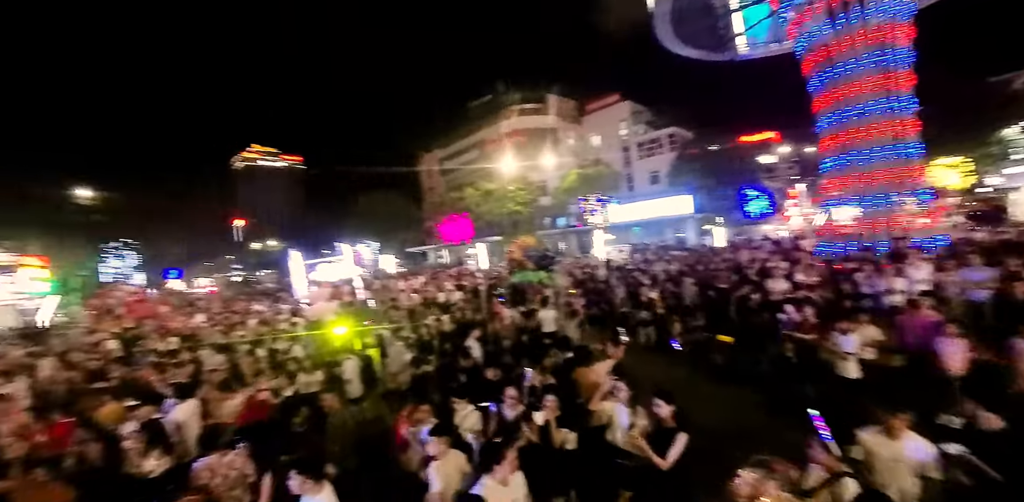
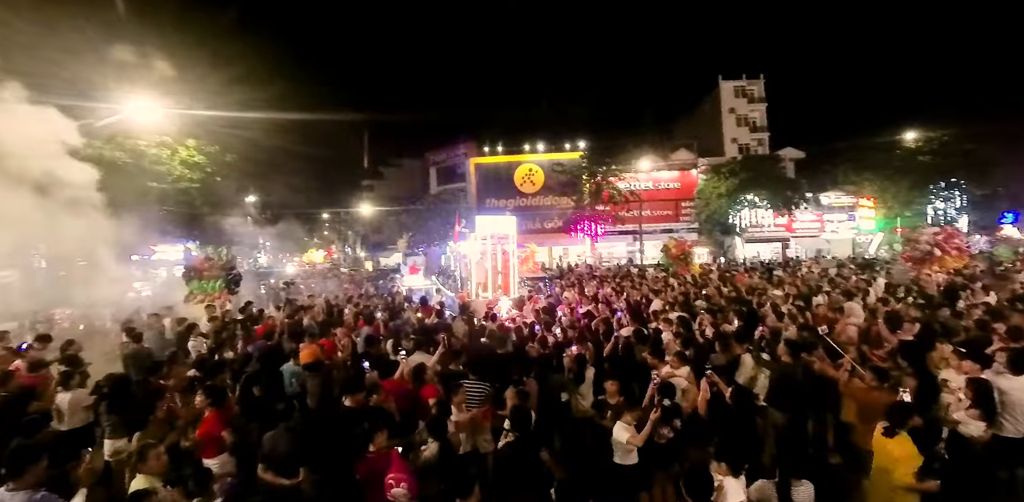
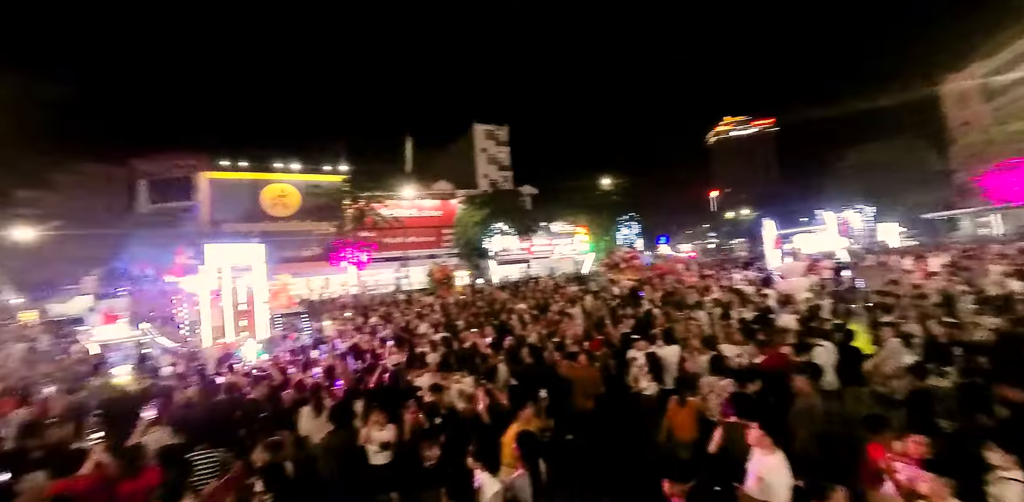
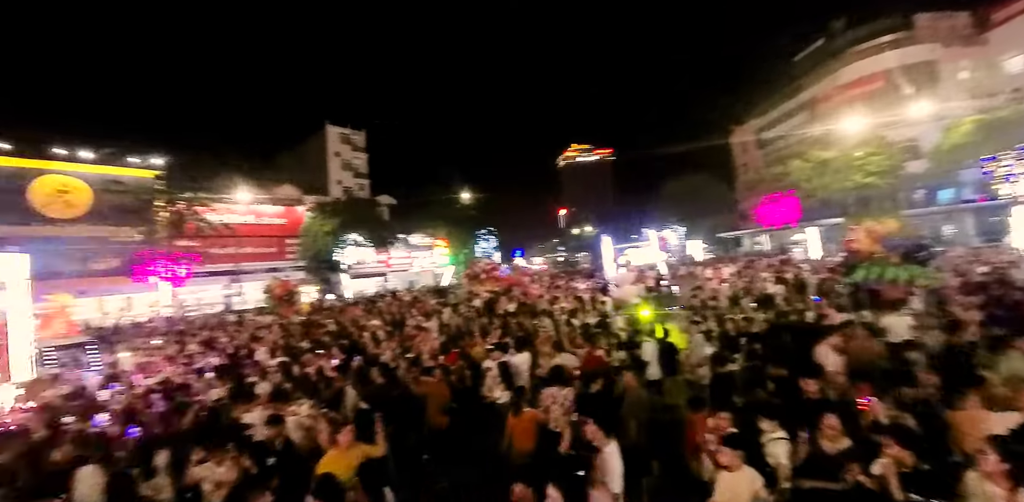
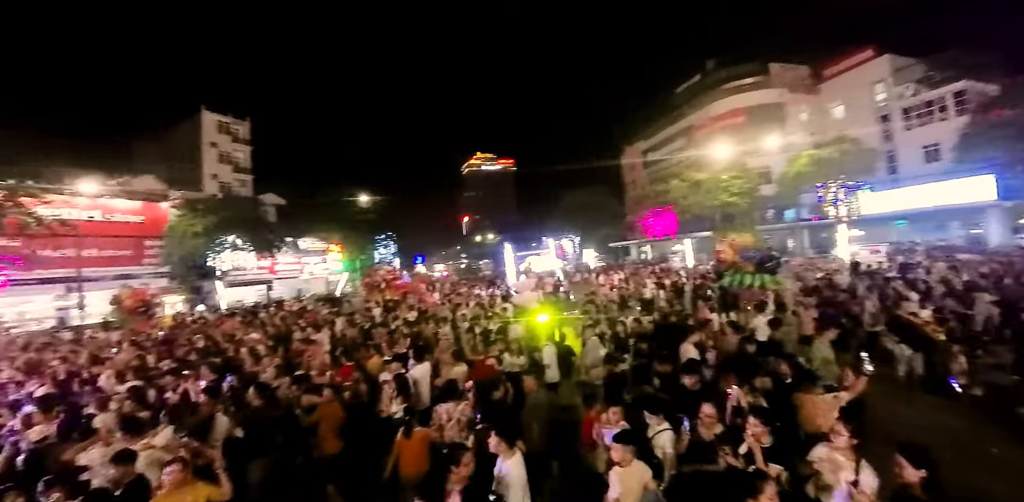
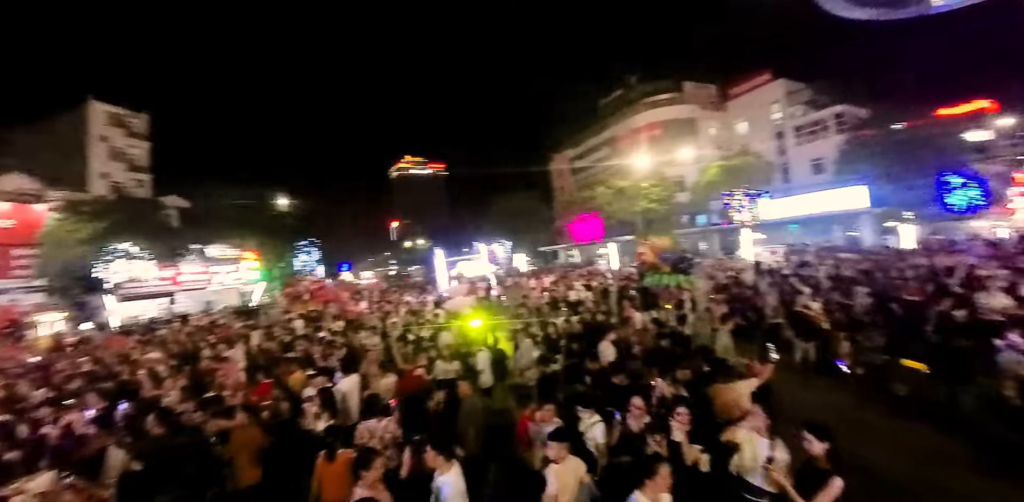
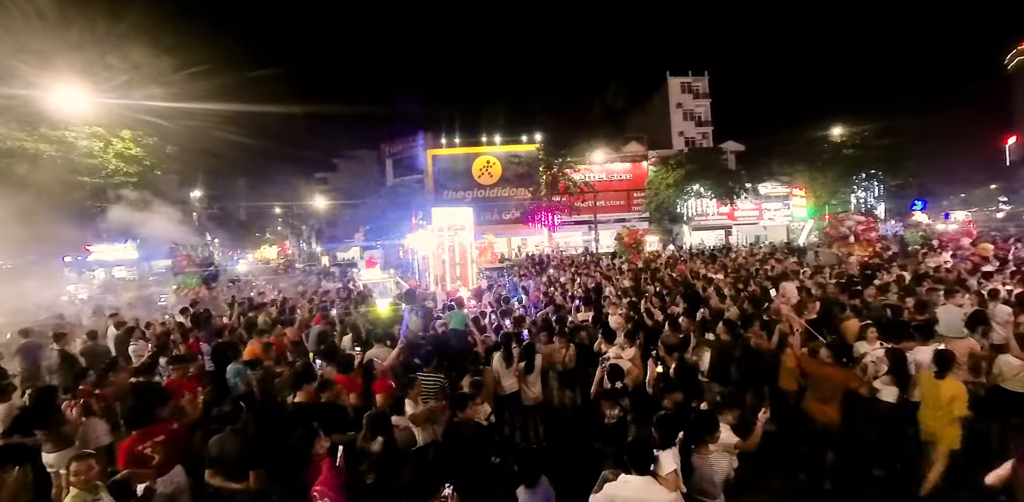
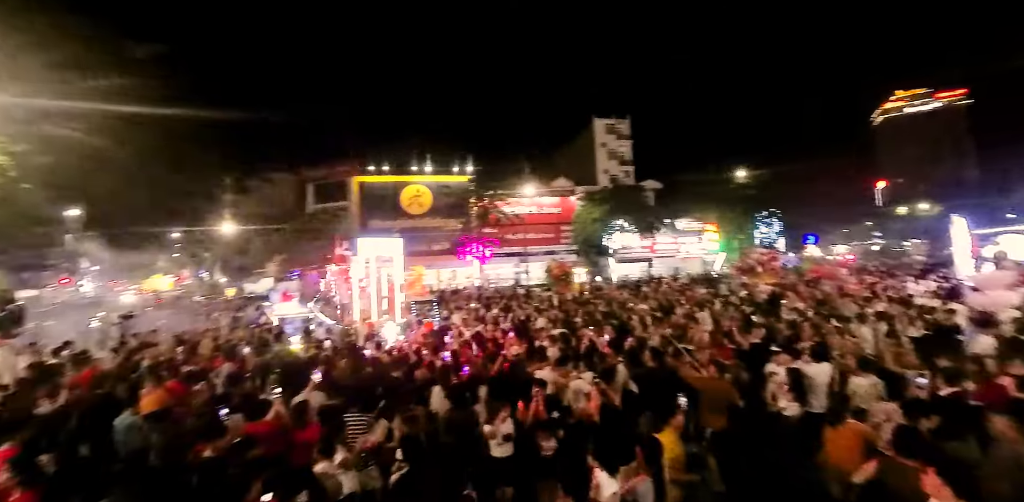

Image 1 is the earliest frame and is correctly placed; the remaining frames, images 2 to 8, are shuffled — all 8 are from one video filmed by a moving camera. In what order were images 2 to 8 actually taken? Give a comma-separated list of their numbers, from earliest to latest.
6, 5, 4, 3, 8, 2, 7
